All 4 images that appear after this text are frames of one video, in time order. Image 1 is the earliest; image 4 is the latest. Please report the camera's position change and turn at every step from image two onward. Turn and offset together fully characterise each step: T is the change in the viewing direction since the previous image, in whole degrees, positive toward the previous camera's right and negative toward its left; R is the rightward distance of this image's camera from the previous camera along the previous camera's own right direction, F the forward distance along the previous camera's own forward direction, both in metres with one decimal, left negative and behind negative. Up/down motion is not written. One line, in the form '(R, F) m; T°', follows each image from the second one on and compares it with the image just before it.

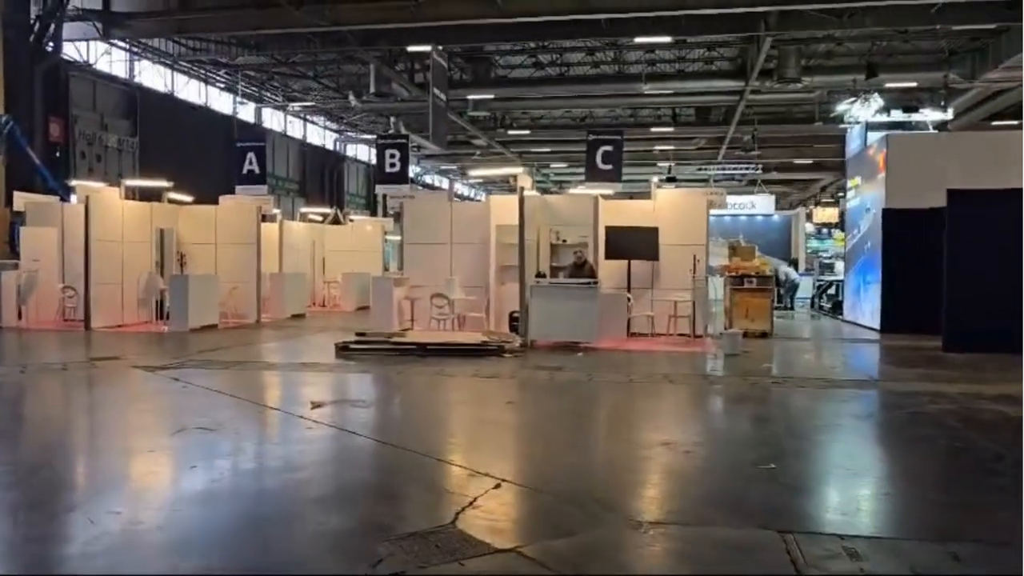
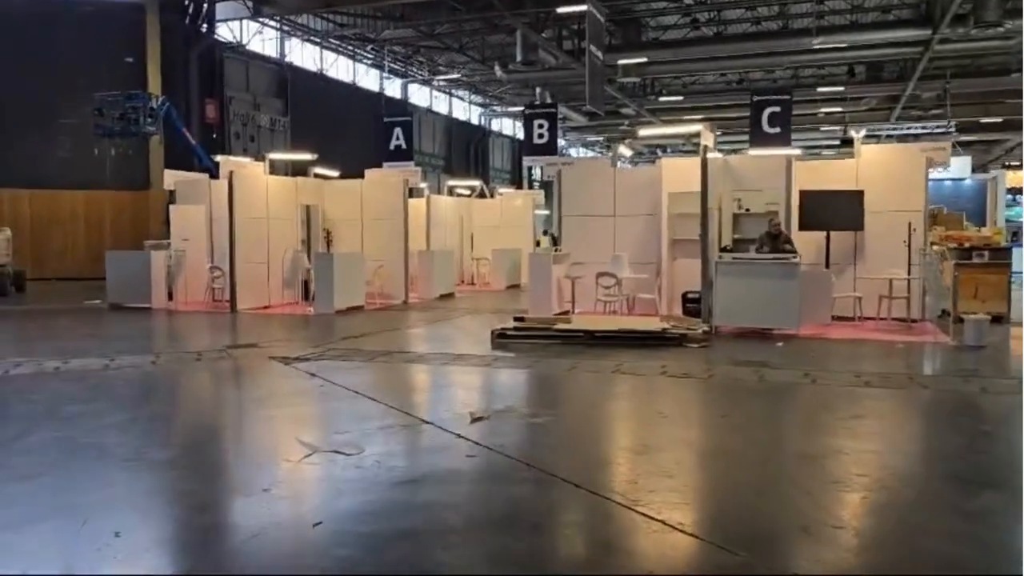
(-0.4, +1.3) m; -9°
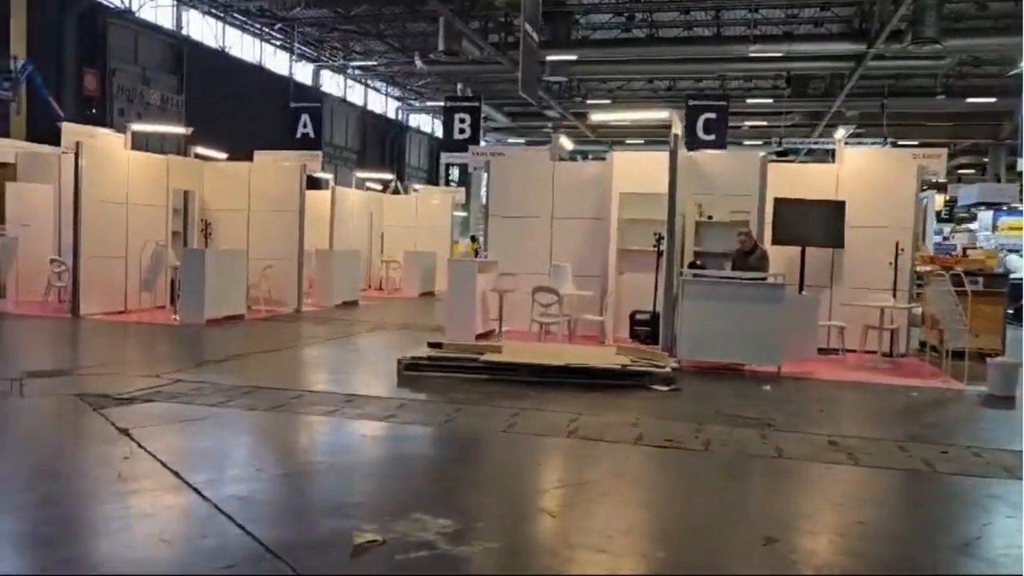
(0.0, +1.9) m; +6°
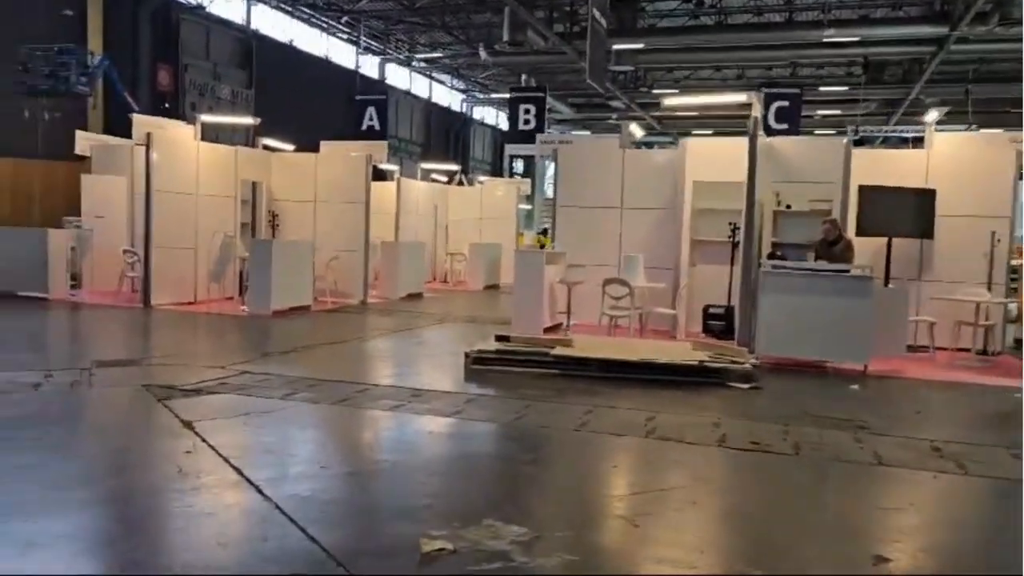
(-0.1, +0.2) m; -4°
